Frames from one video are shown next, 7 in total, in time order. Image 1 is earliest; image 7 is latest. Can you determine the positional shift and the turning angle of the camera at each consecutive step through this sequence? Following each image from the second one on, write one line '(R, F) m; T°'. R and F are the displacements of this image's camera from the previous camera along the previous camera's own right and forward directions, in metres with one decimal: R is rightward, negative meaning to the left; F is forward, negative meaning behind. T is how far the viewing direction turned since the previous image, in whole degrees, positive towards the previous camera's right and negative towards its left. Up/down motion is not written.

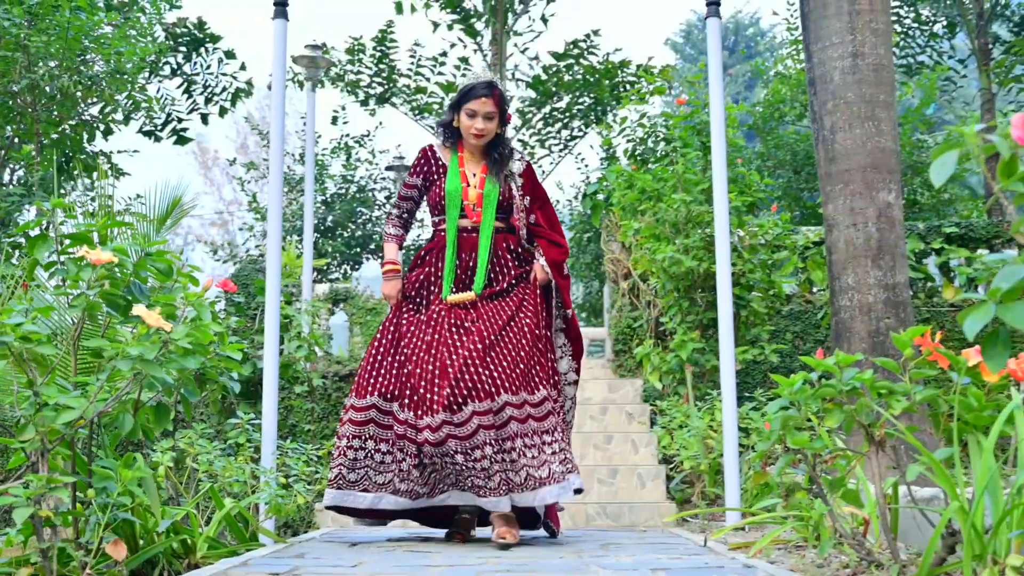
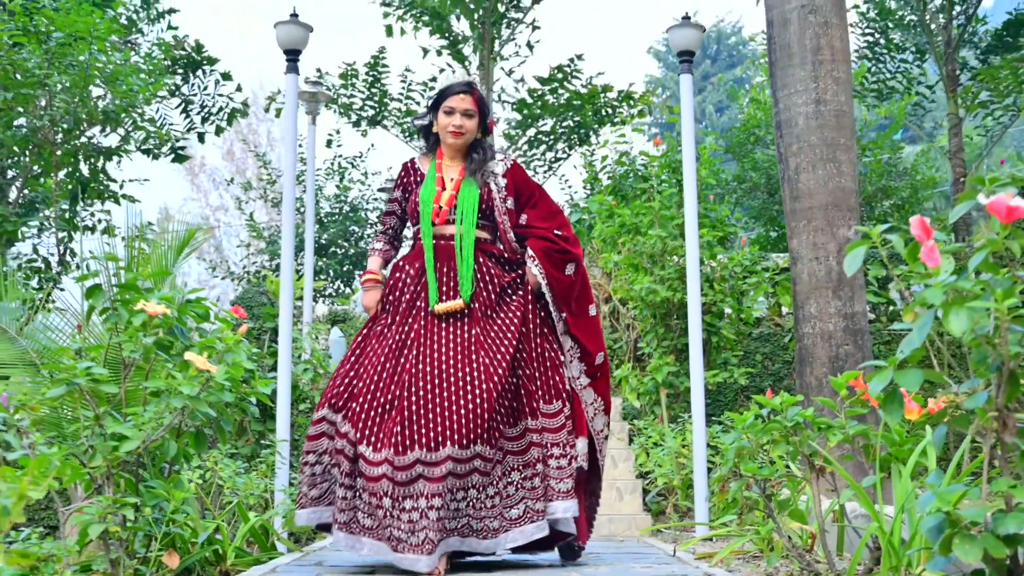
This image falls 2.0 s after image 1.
(0.0, -0.5) m; +1°
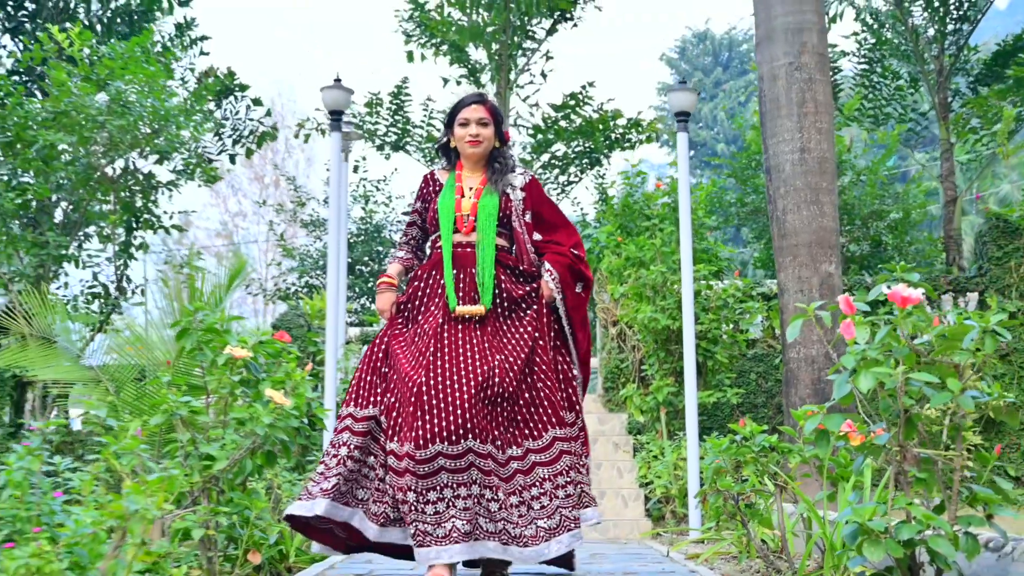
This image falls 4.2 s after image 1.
(0.0, -0.7) m; -1°
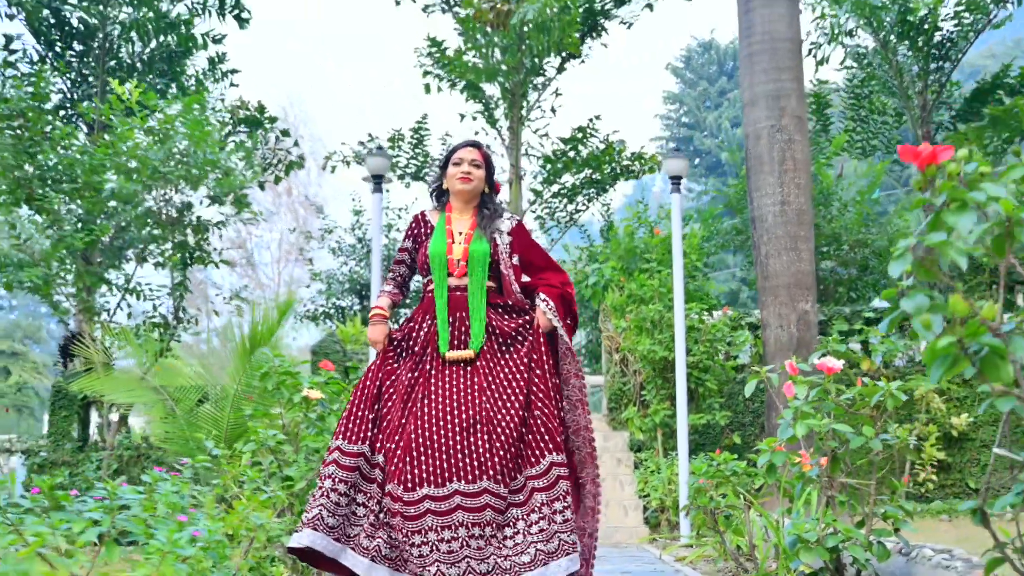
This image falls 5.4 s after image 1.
(-0.1, -1.0) m; 0°
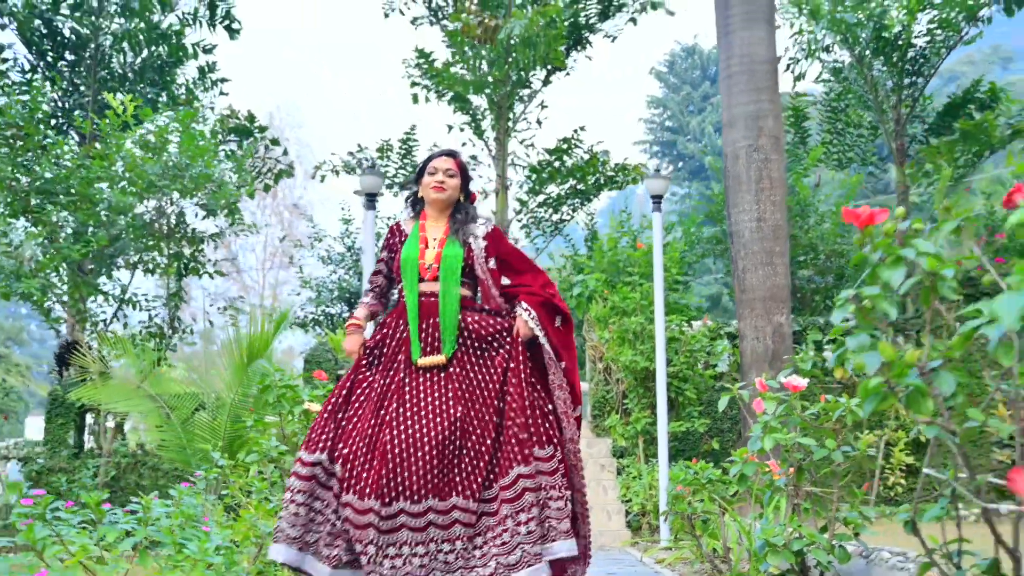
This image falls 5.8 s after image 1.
(0.0, -0.3) m; +1°
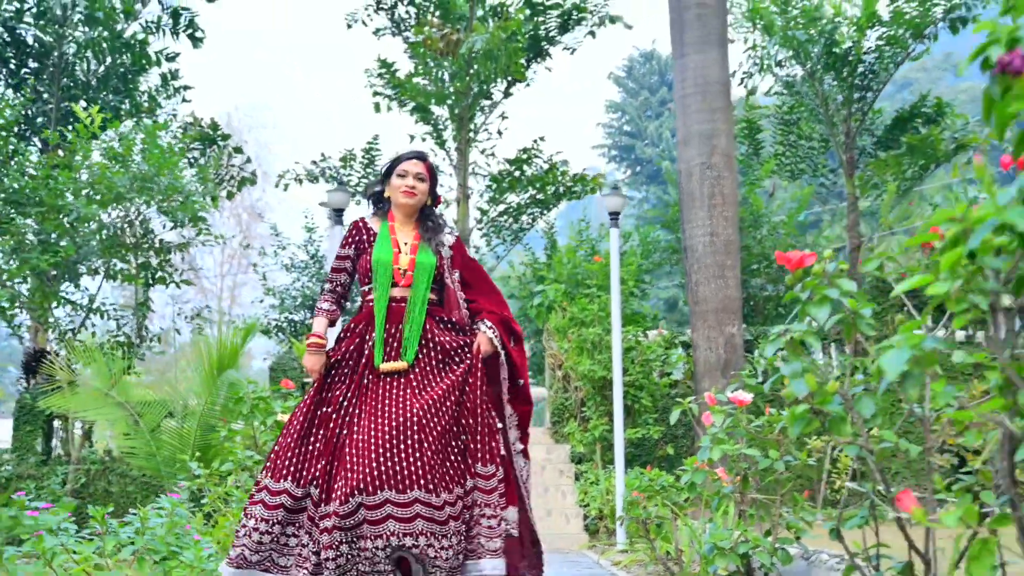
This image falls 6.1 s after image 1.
(0.0, -0.3) m; +2°
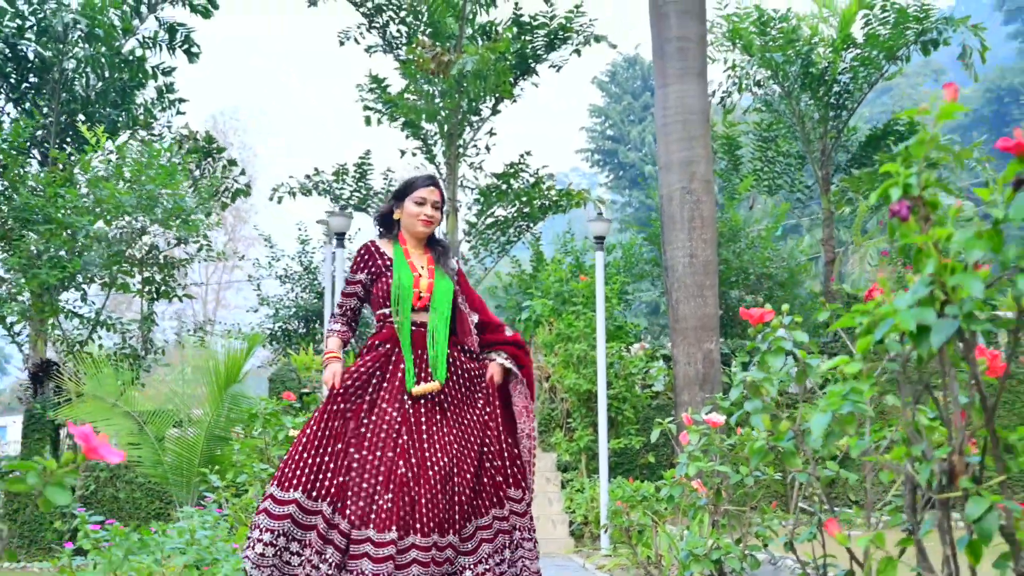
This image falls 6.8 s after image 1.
(-0.1, -0.5) m; +1°
